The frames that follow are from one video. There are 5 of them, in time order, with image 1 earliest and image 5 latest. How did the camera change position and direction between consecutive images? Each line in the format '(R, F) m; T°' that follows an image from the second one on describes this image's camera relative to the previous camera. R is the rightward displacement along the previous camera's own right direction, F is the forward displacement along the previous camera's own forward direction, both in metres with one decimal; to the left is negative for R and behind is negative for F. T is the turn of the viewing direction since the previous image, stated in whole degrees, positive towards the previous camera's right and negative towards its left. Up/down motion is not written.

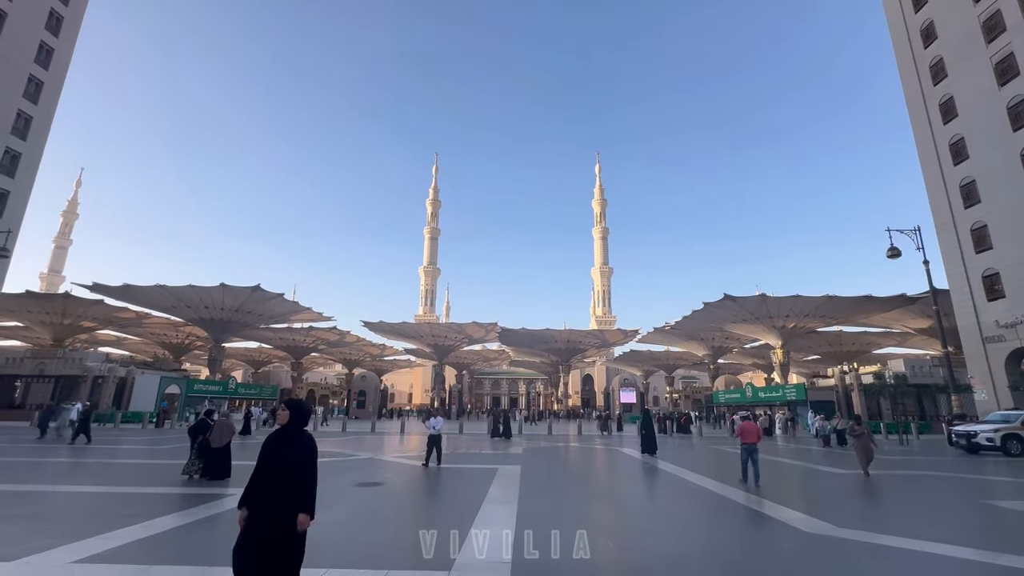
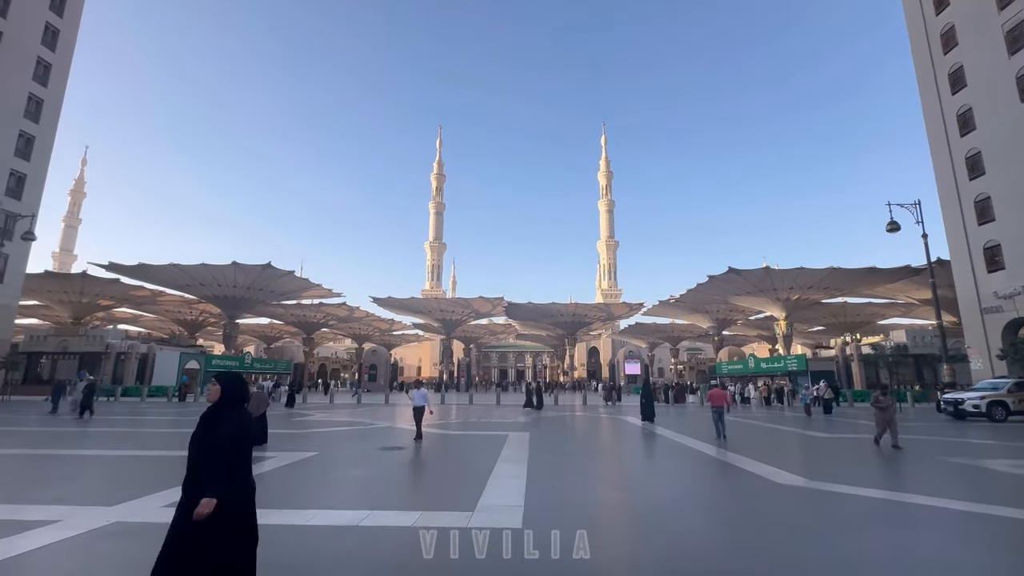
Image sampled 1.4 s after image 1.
(0.0, -0.5) m; -1°
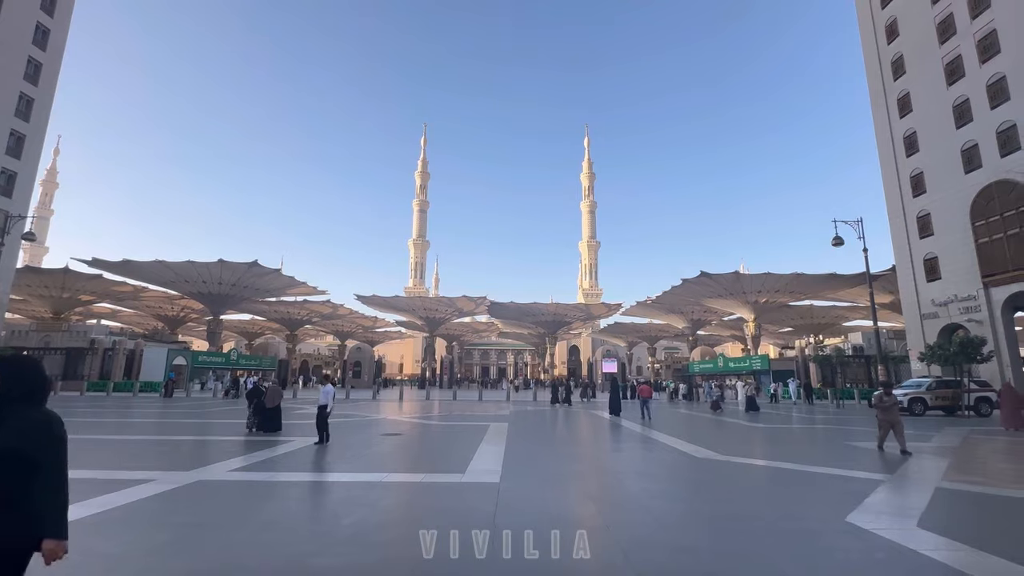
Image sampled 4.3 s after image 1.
(0.0, -1.3) m; +2°
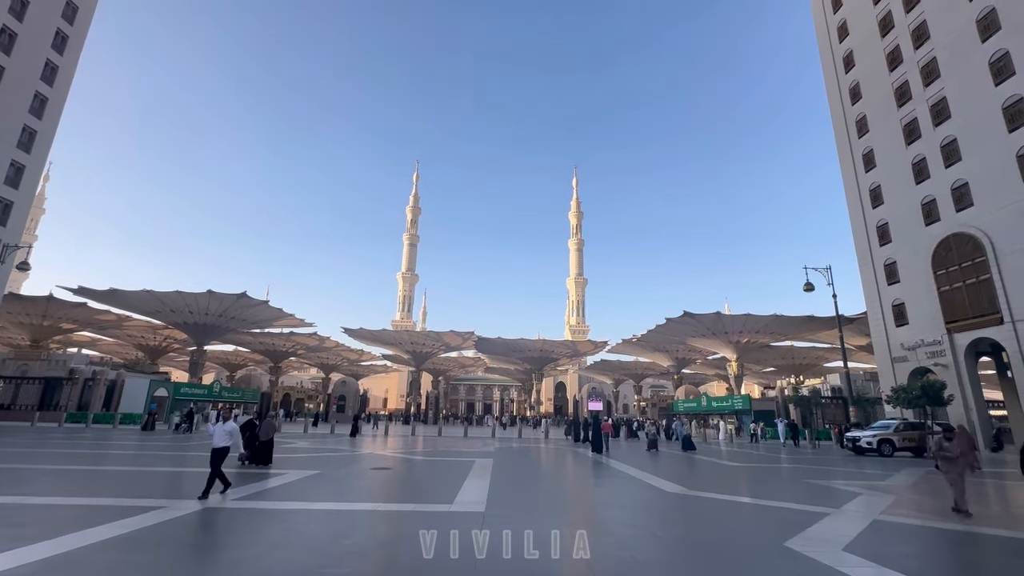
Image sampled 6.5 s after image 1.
(0.0, -0.6) m; +1°
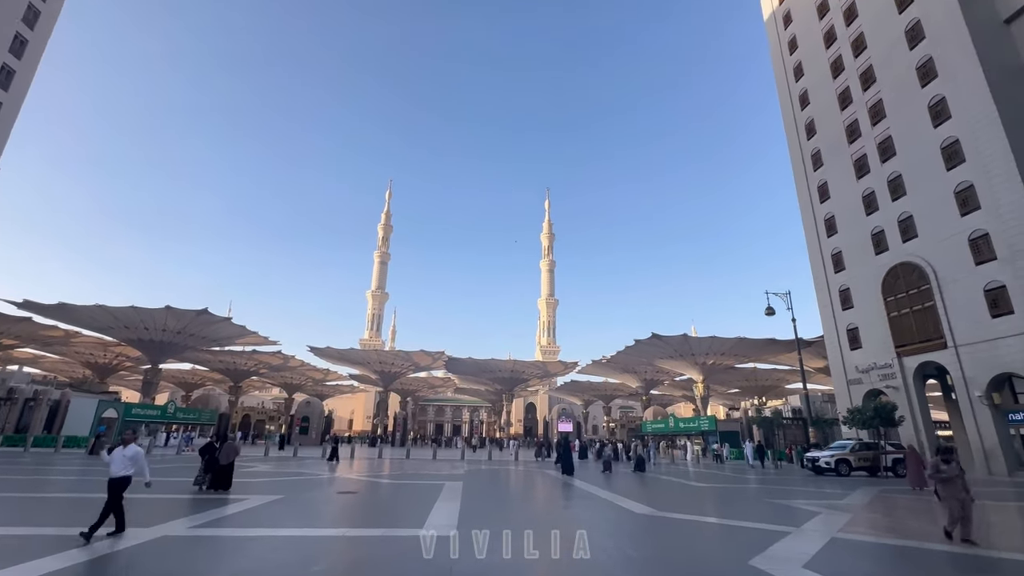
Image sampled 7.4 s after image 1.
(0.0, -0.1) m; +3°
